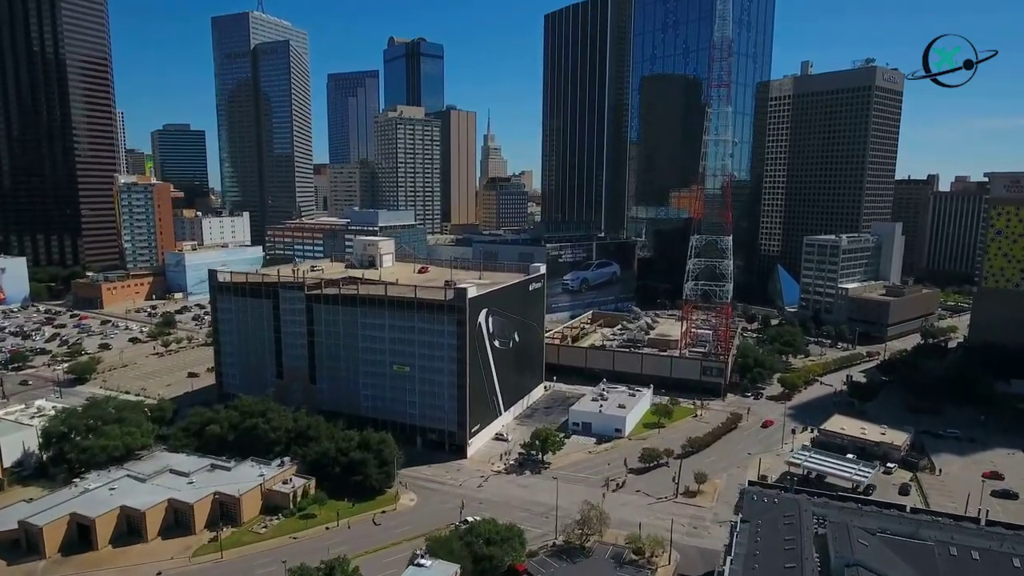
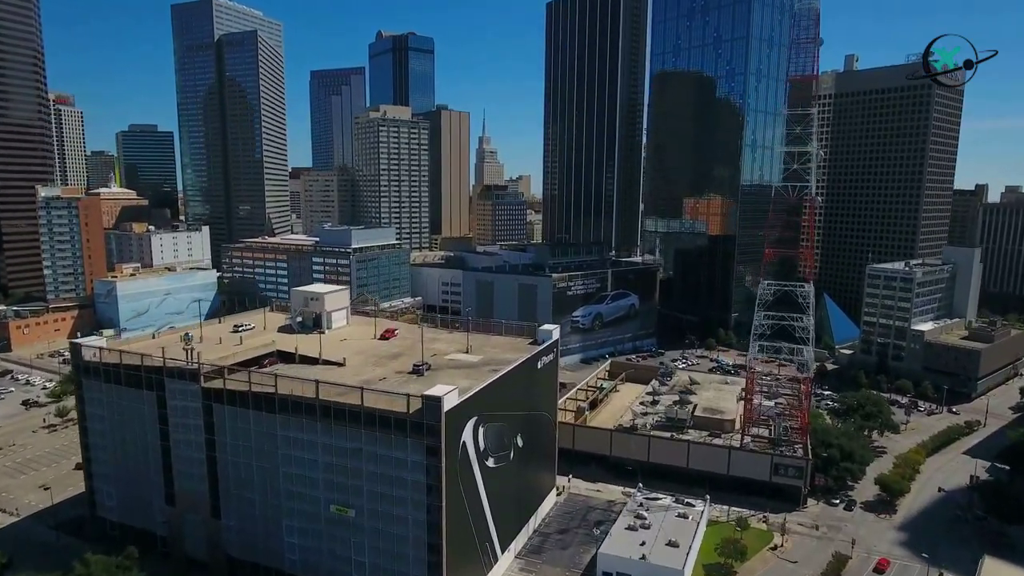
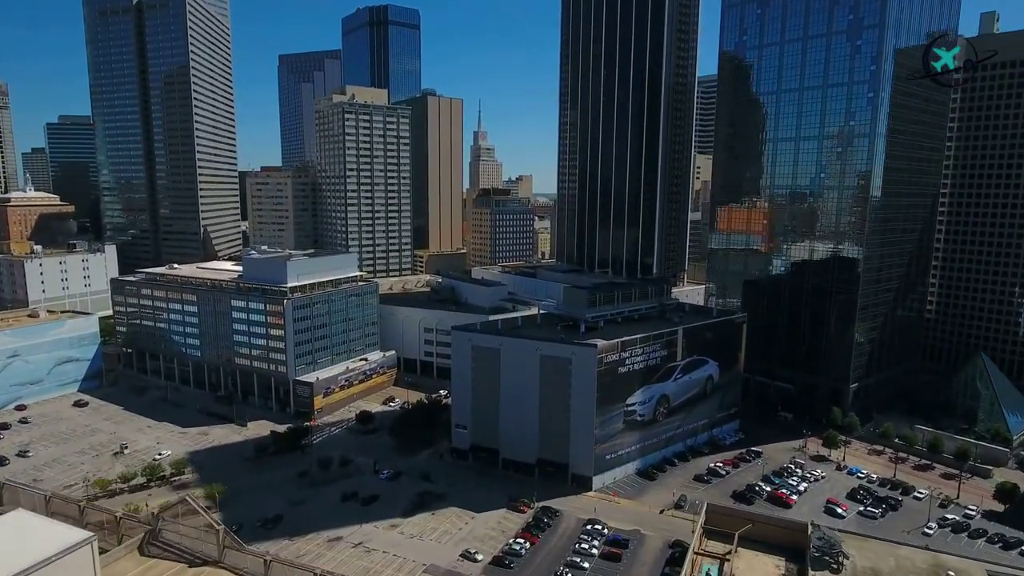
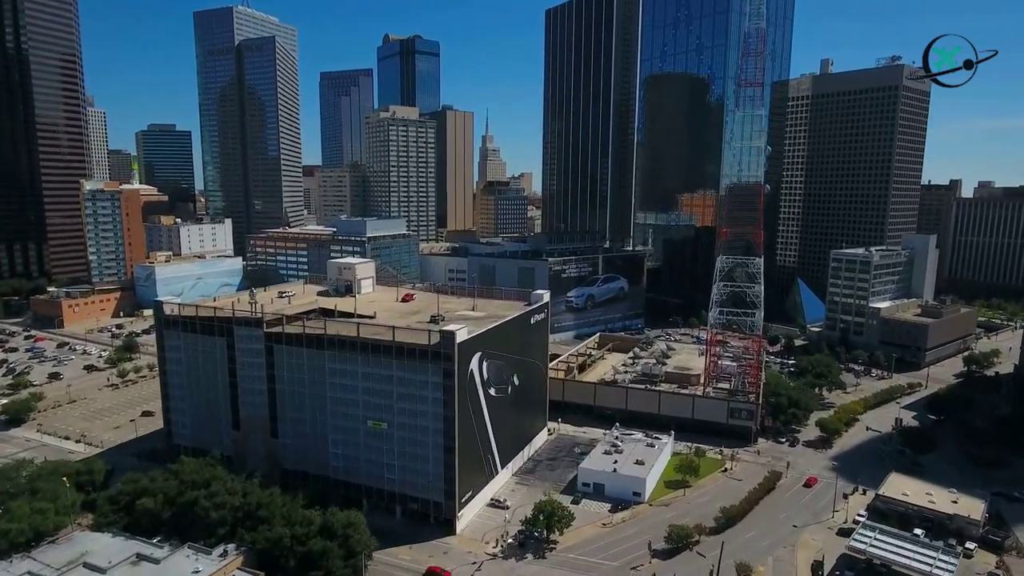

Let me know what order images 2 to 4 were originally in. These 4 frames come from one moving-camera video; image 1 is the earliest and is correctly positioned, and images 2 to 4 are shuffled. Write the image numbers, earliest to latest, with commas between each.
4, 2, 3
